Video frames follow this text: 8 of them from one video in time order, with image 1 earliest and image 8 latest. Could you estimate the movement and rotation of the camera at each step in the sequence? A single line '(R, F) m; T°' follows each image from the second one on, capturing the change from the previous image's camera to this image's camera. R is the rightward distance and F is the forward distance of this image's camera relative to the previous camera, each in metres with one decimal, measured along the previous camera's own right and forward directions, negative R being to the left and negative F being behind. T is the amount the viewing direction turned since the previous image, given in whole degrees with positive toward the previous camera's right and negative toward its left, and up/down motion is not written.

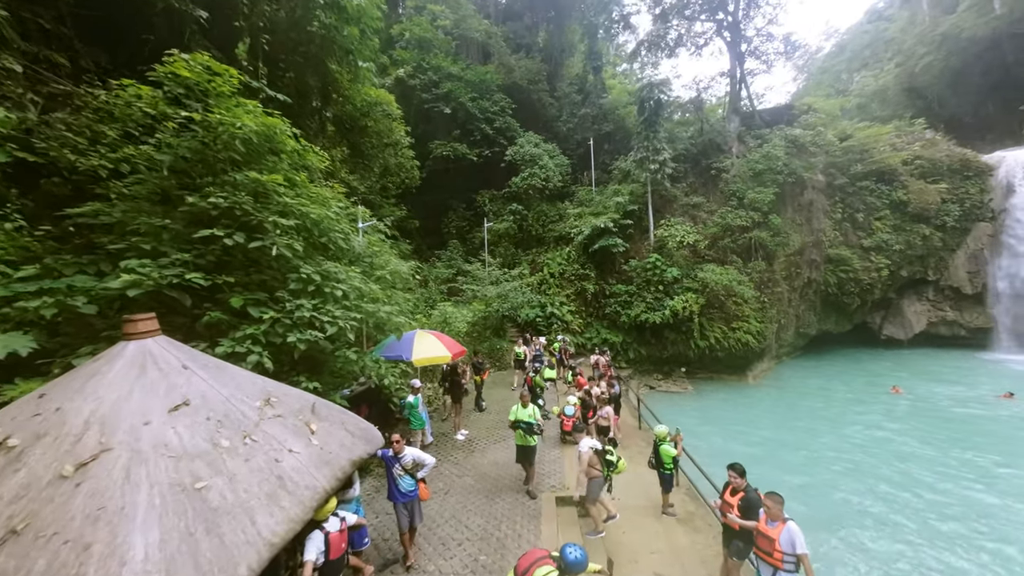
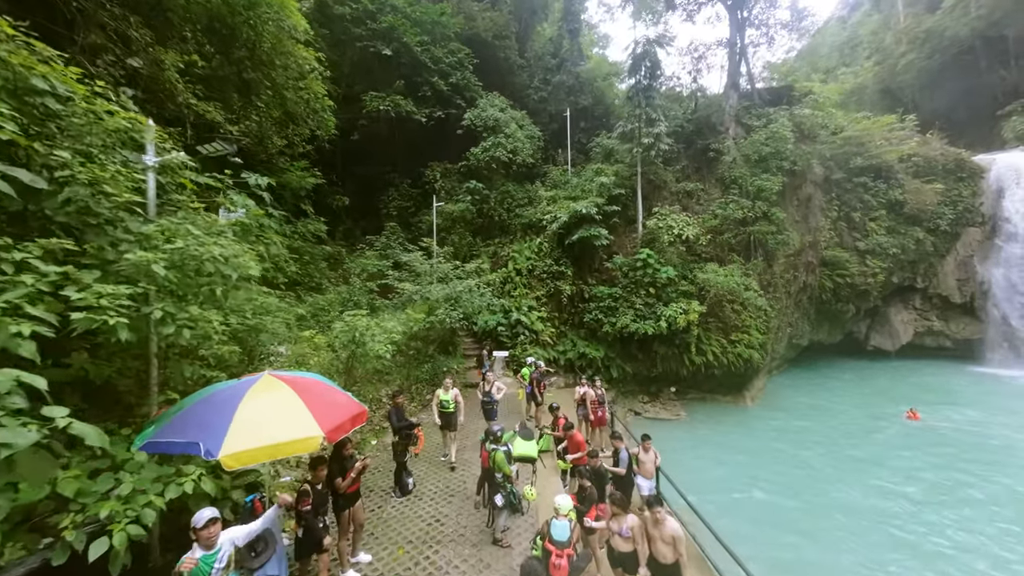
(+0.1, +3.0) m; +6°
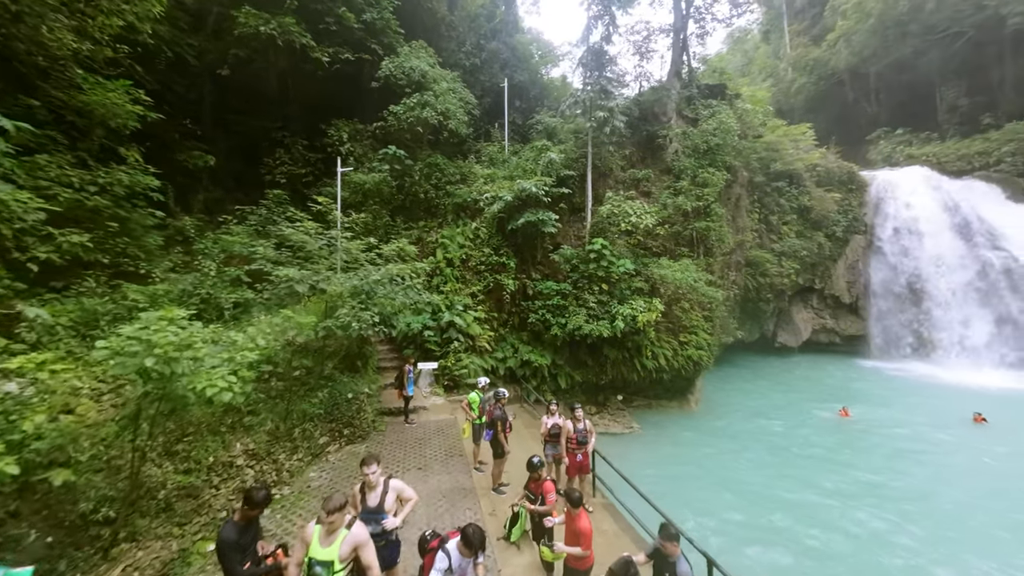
(-0.3, +2.0) m; +13°
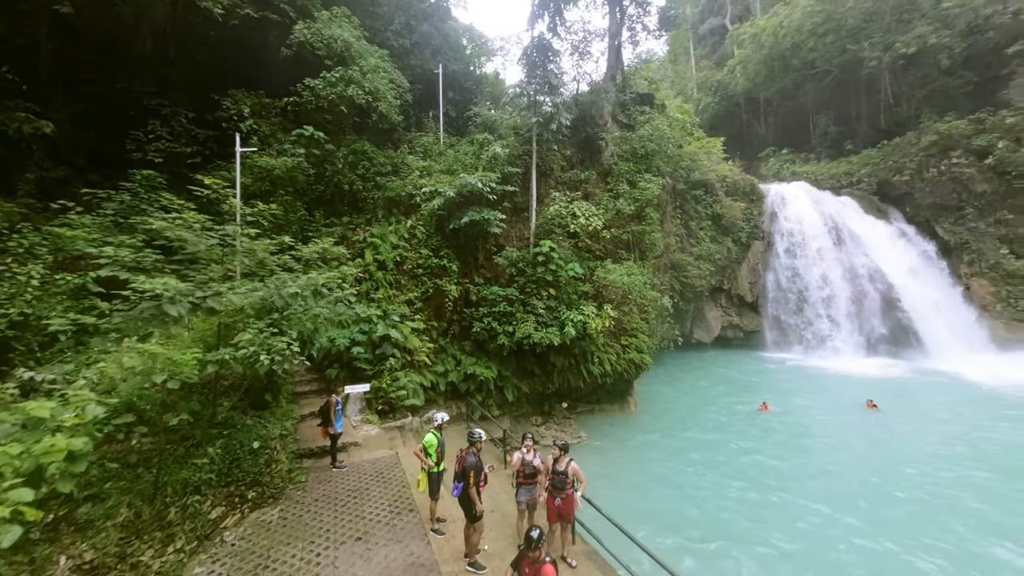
(-0.4, +0.8) m; +11°
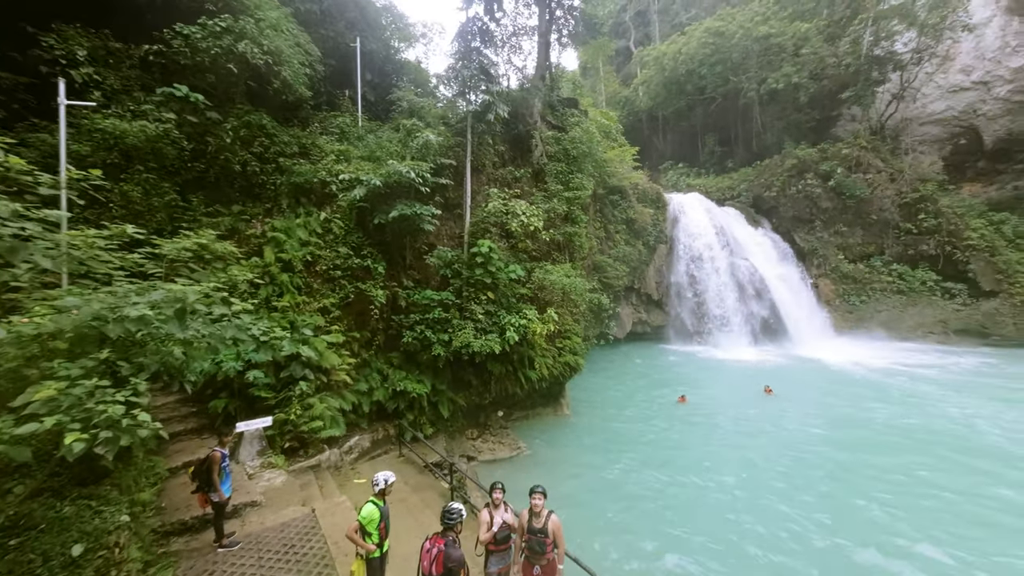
(-0.4, +0.8) m; +13°
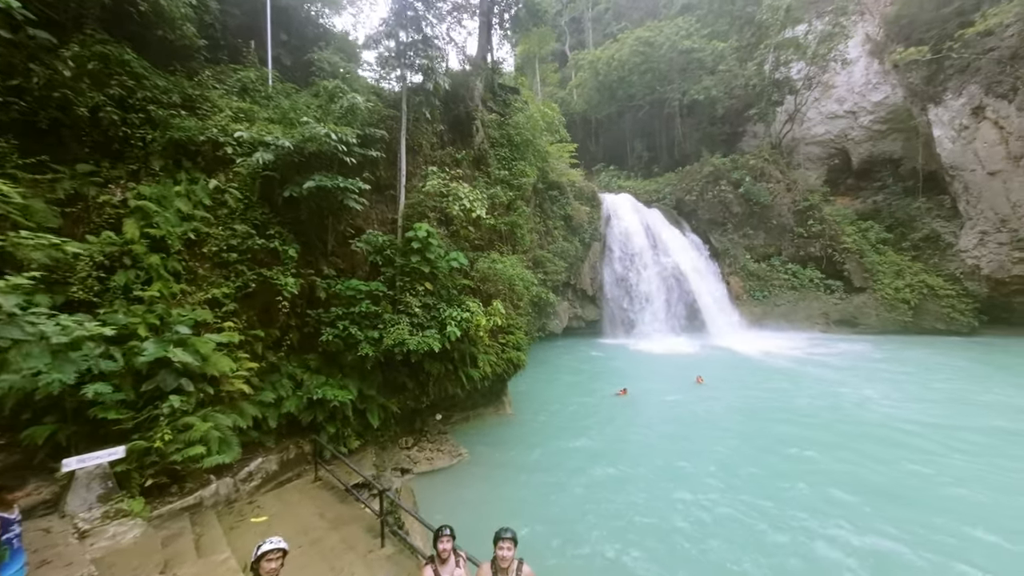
(-0.1, +0.8) m; +10°
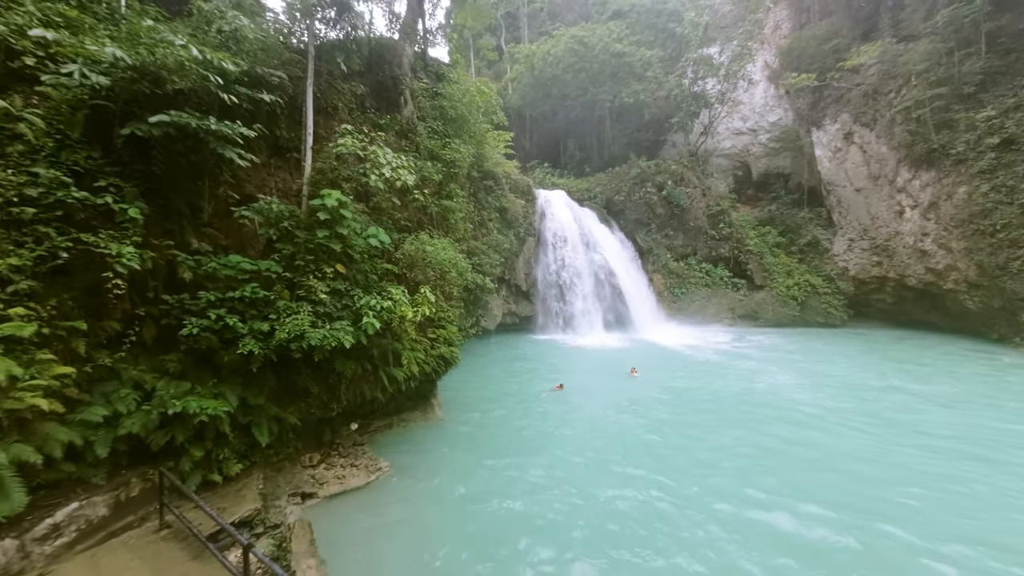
(0.0, +0.9) m; +10°
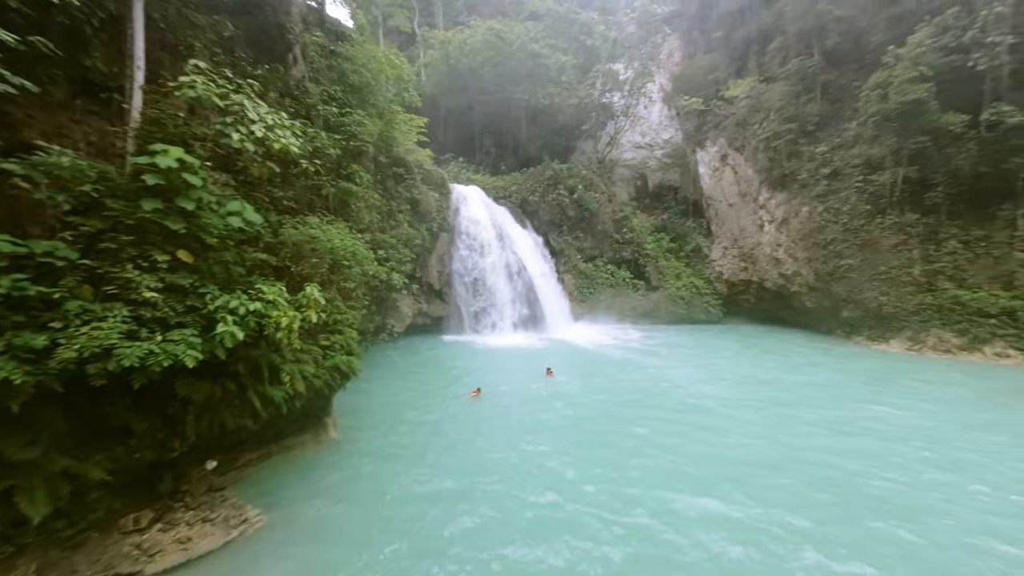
(0.0, +0.9) m; +13°
